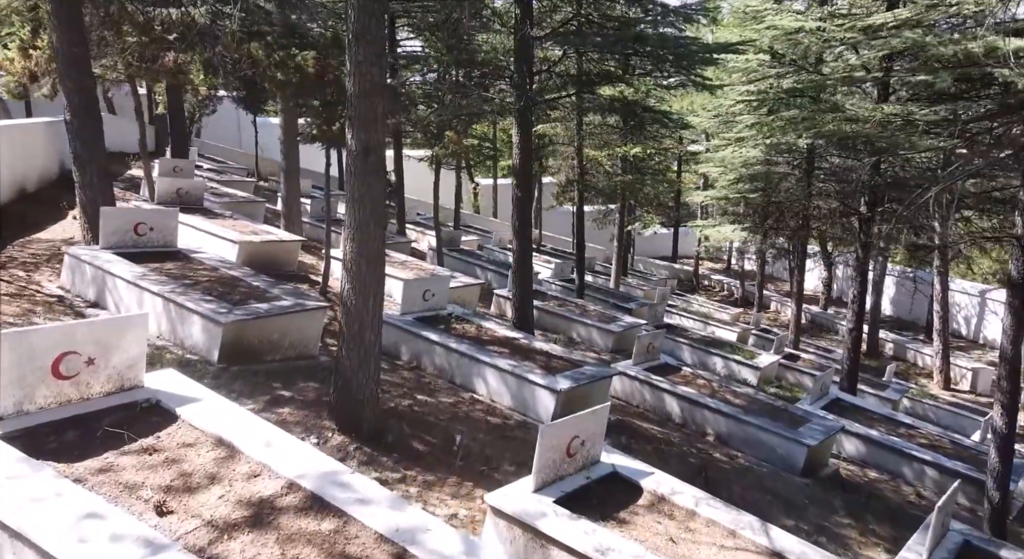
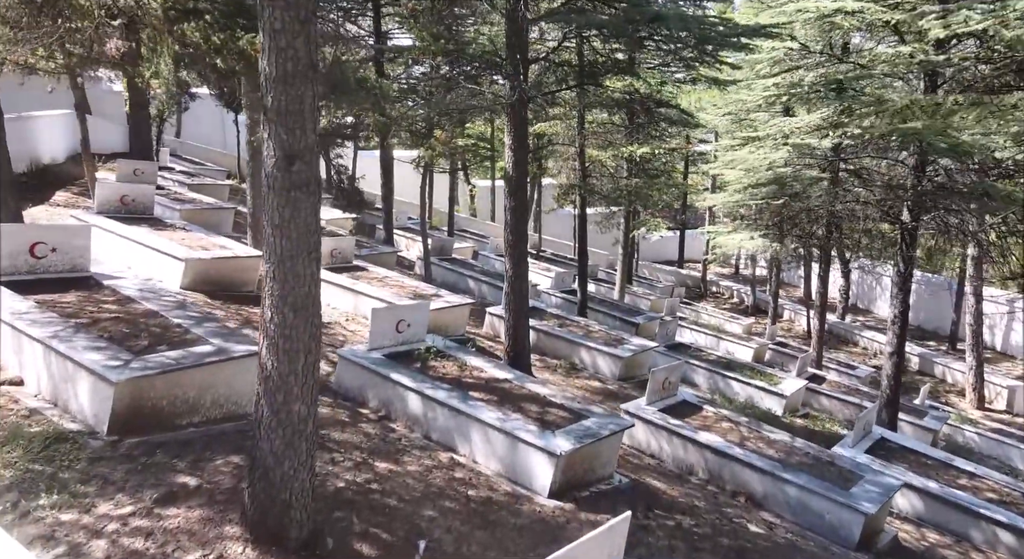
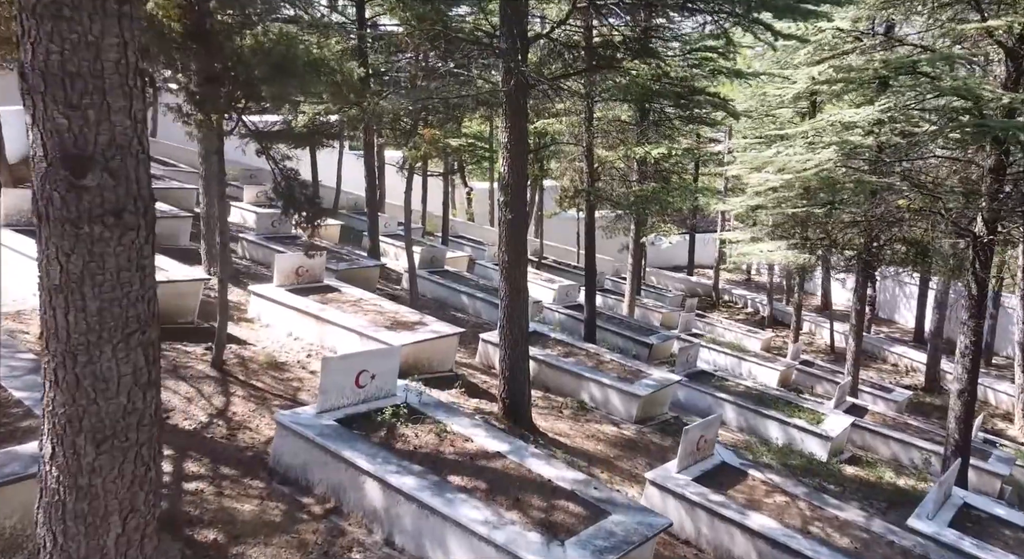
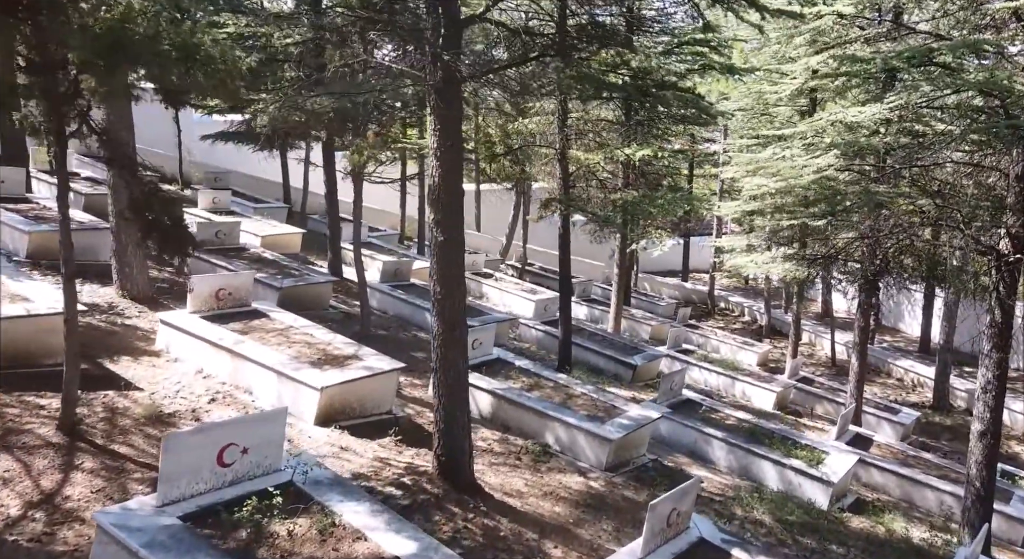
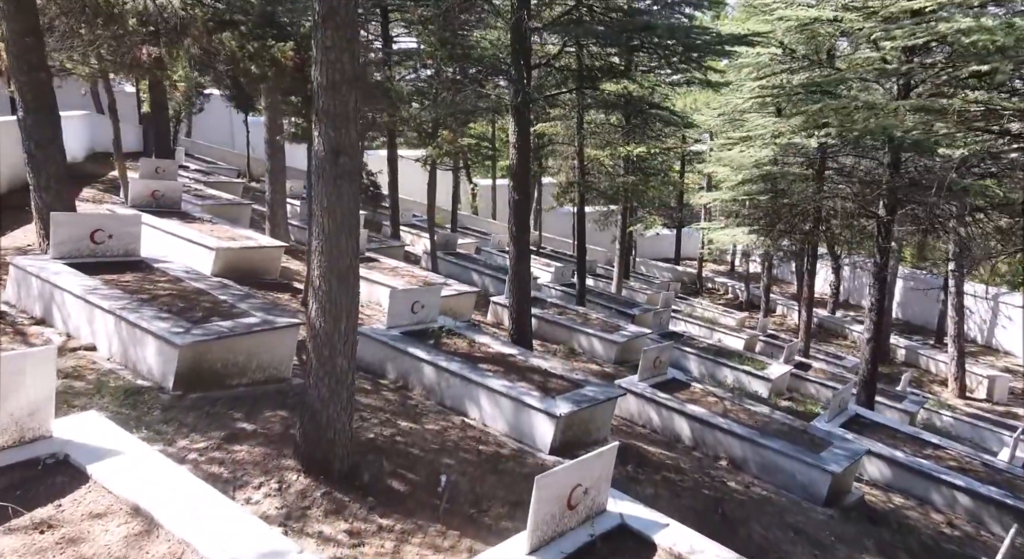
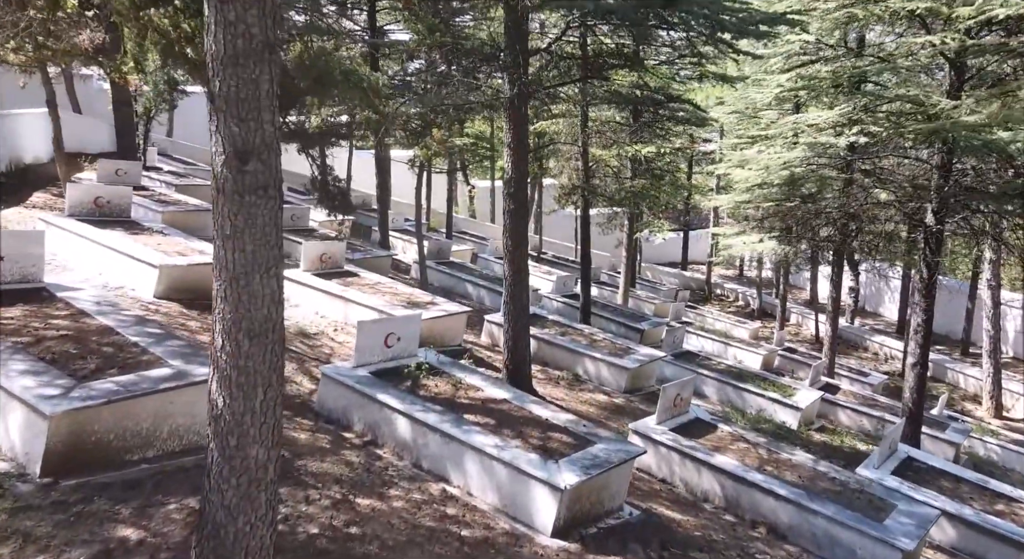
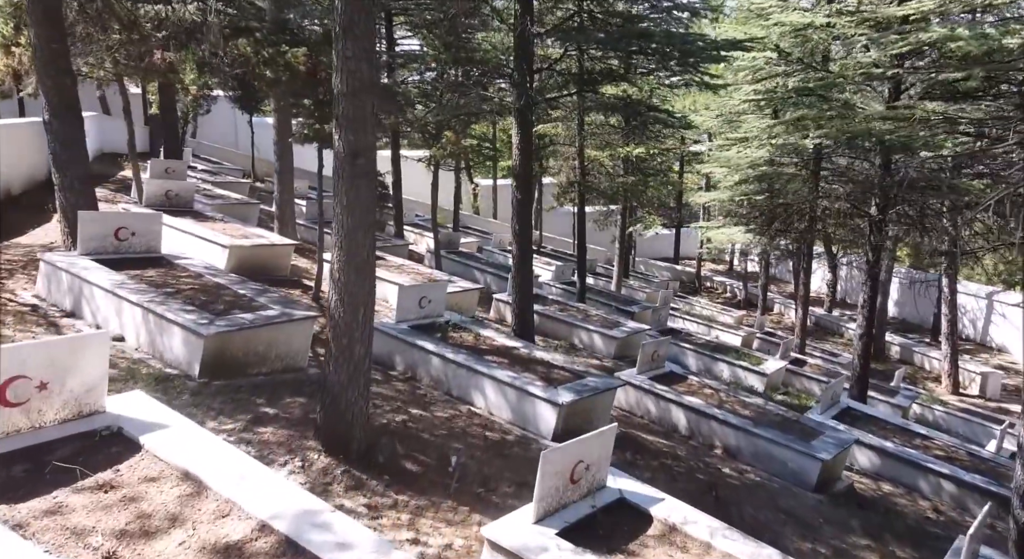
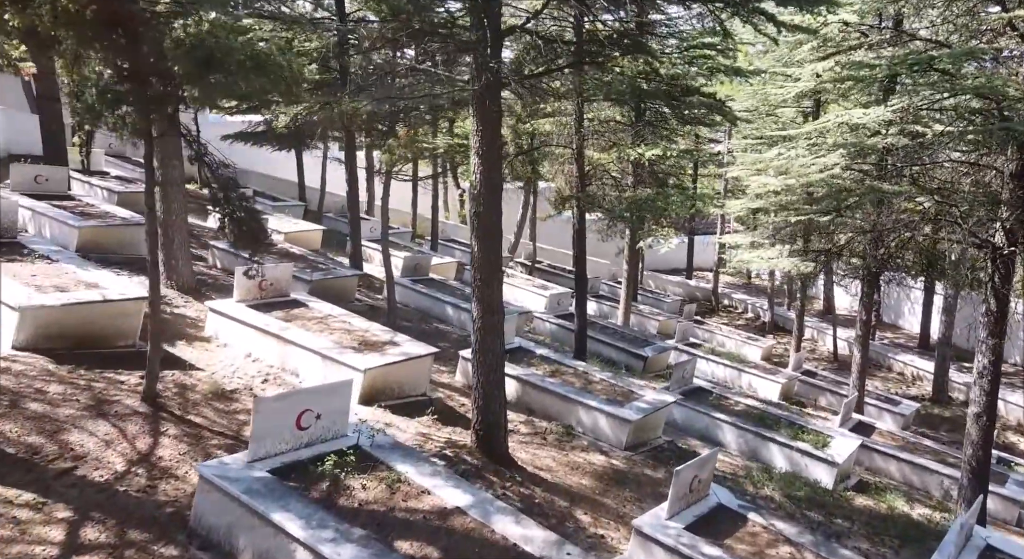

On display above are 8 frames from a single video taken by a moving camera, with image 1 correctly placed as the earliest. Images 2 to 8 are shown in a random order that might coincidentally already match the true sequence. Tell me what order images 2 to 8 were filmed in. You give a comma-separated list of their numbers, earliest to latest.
7, 5, 2, 6, 3, 8, 4
